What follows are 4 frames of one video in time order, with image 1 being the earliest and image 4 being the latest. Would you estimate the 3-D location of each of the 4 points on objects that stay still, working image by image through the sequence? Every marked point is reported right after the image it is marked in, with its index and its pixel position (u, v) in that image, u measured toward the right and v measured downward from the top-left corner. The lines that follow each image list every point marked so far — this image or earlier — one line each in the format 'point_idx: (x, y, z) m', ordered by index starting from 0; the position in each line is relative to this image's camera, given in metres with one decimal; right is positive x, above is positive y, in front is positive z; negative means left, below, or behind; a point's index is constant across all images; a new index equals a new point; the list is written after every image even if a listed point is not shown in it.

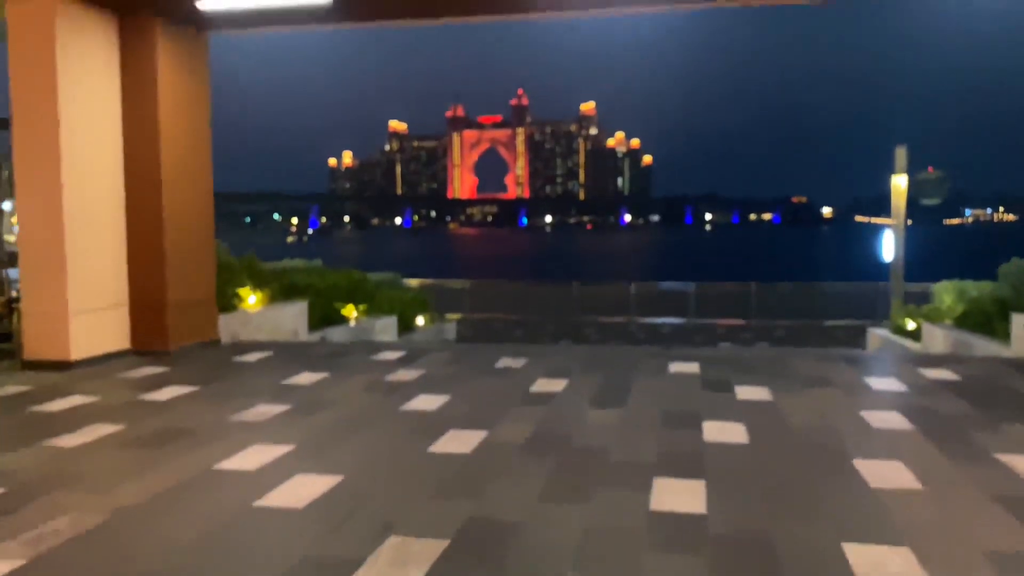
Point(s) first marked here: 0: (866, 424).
0: (+2.3, -0.9, +5.2) m
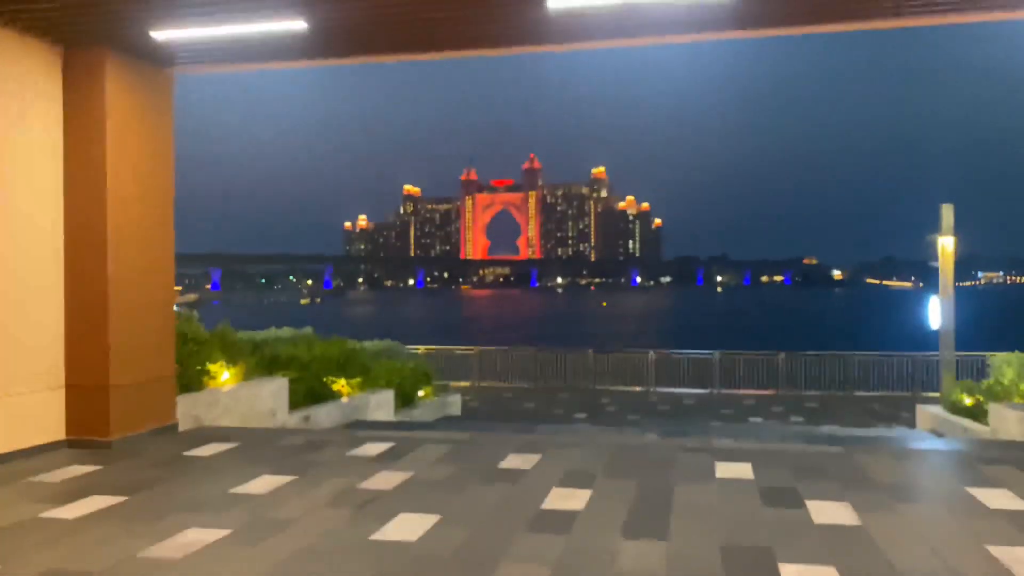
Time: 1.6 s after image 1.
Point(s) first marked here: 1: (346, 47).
0: (+2.3, -1.3, +3.8) m
1: (-1.3, +2.0, +6.6) m
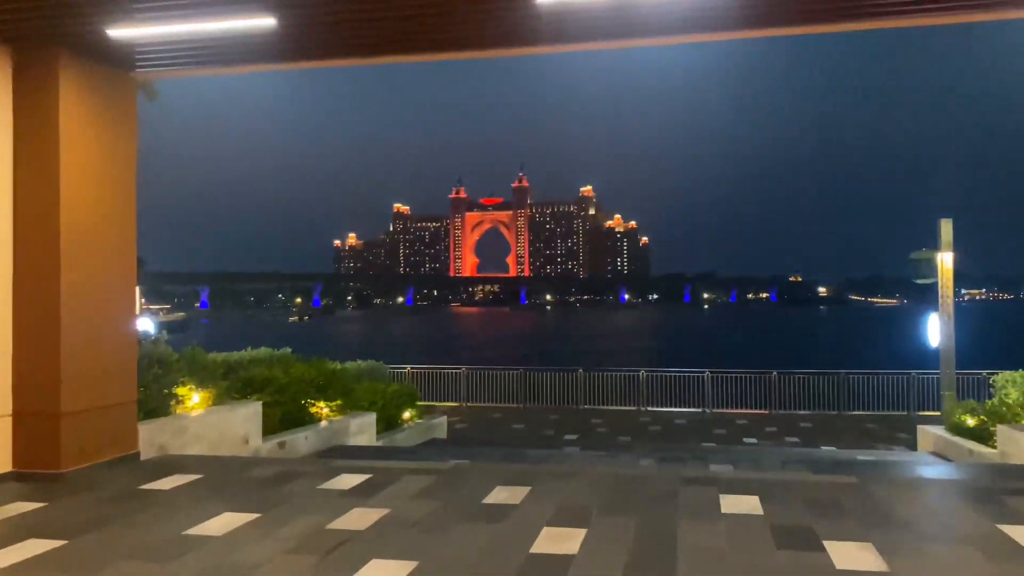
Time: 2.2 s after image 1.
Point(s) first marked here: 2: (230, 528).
0: (+2.2, -1.4, +3.4) m
1: (-1.4, +1.8, +6.2) m
2: (-1.7, -1.4, +4.8) m
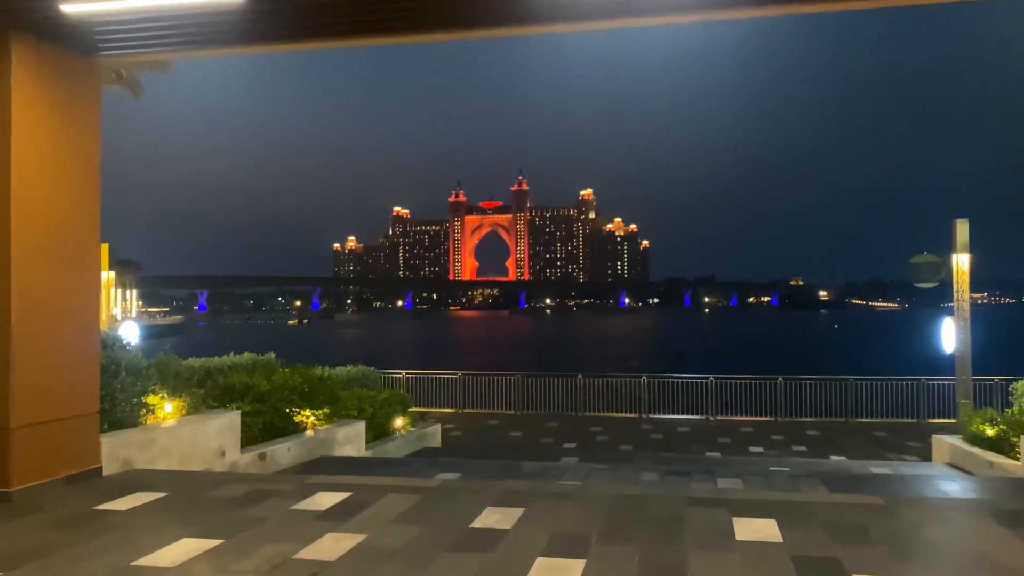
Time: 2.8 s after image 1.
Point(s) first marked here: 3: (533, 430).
0: (+2.2, -1.4, +2.9) m
1: (-1.5, +1.8, +5.7) m
2: (-1.7, -1.4, +4.2) m
3: (+0.4, -2.9, +16.2) m
